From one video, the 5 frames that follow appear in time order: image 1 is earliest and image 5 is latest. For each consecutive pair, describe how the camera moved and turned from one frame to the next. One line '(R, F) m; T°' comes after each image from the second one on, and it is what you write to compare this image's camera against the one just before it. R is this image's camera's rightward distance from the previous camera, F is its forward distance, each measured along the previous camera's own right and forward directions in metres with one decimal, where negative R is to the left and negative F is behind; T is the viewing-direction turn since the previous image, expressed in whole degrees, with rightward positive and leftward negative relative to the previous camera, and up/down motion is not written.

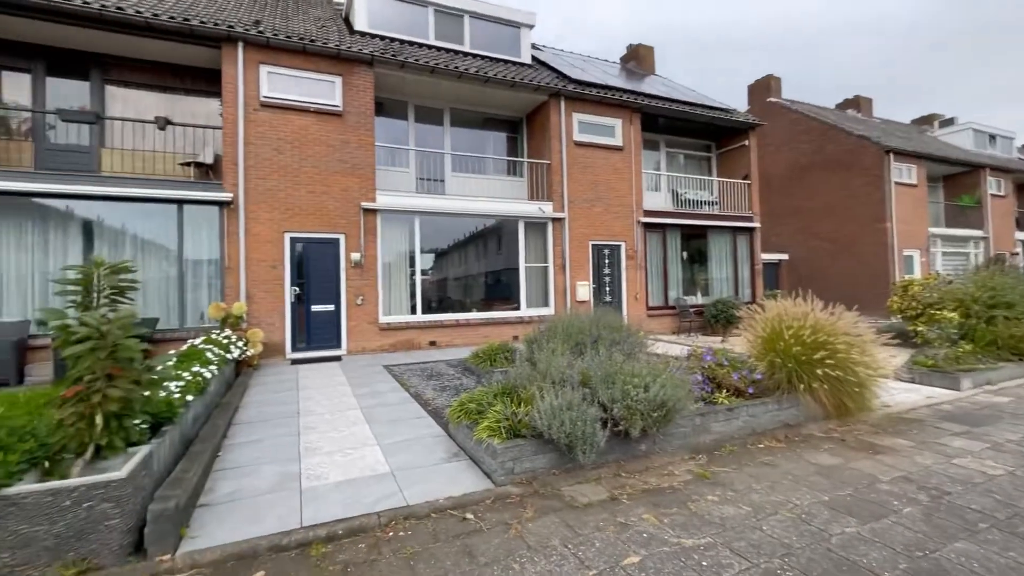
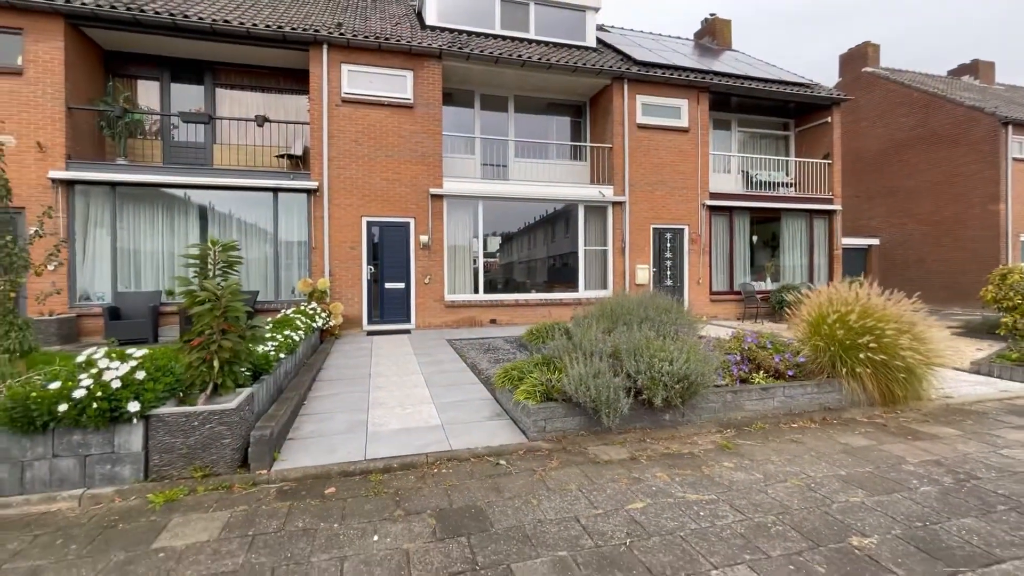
(+0.3, -0.4) m; -9°
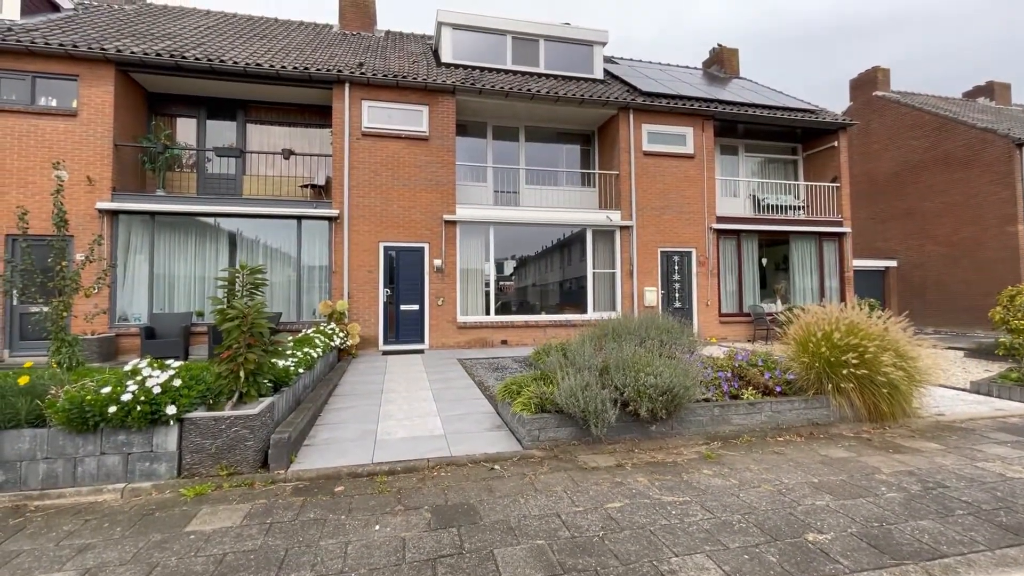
(+0.2, -0.4) m; -2°
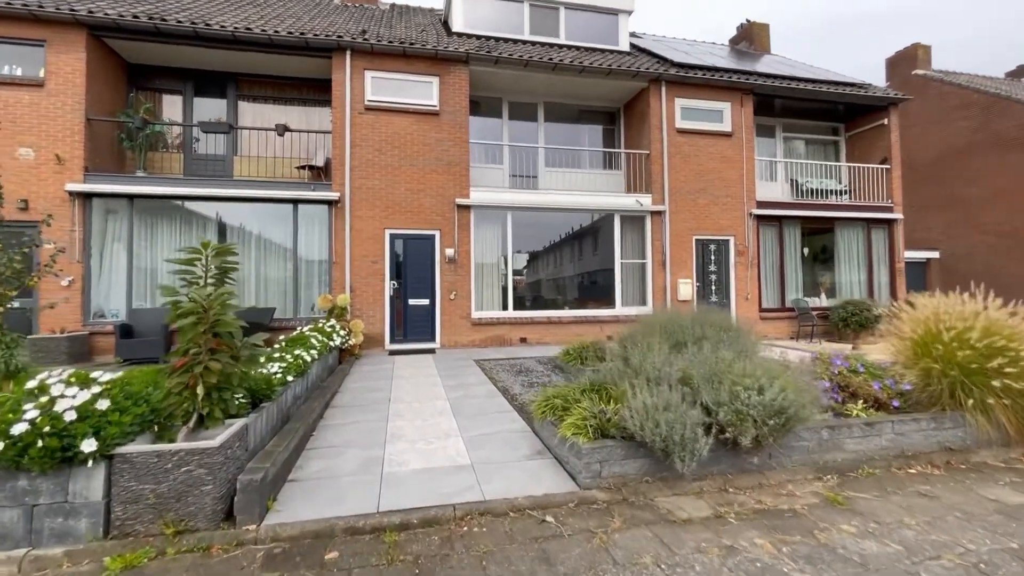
(-0.3, +1.1) m; -1°
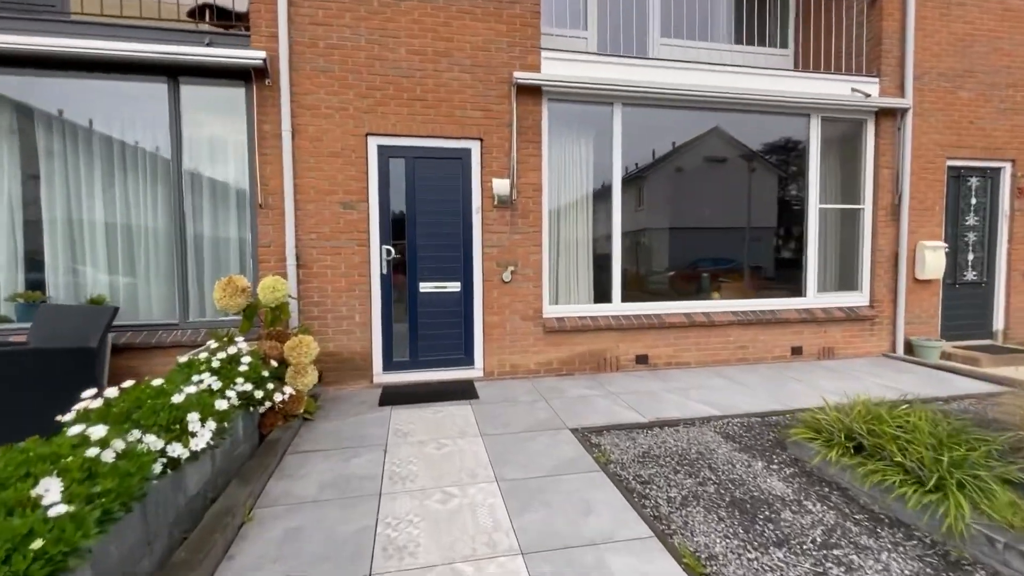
(-1.0, +4.7) m; -1°
